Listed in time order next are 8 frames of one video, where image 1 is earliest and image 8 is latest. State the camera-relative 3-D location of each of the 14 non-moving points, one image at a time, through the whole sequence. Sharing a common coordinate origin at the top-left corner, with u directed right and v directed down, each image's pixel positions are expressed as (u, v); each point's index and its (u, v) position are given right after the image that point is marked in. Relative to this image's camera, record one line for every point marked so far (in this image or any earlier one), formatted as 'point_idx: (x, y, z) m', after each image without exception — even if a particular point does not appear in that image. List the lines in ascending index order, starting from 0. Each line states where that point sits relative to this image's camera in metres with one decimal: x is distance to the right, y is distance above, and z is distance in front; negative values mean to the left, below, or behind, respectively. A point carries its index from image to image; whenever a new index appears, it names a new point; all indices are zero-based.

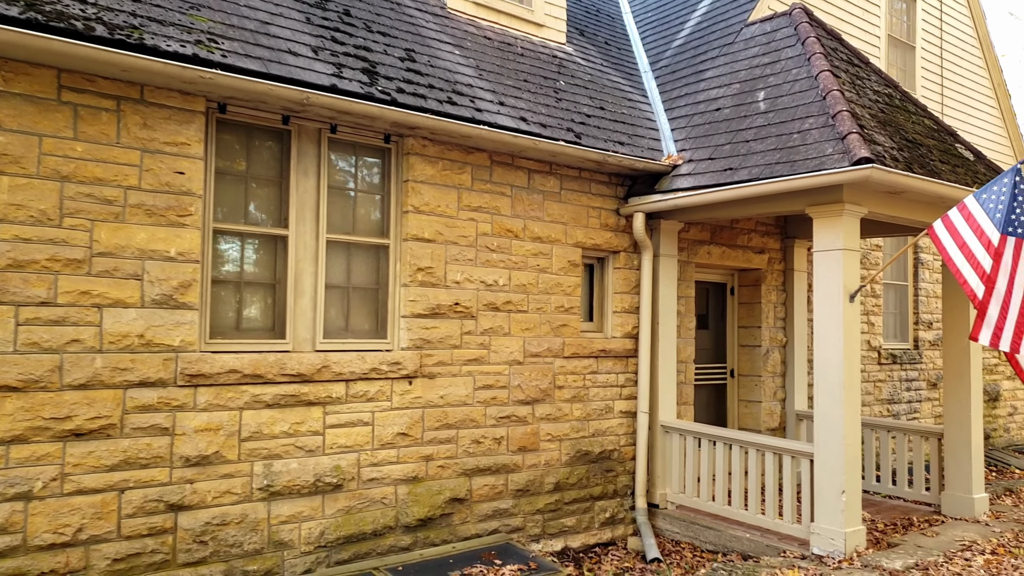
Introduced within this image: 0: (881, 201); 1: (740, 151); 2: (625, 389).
0: (+2.7, +0.6, +5.7) m
1: (+1.7, +1.0, +5.9) m
2: (+1.0, -0.8, +6.5) m
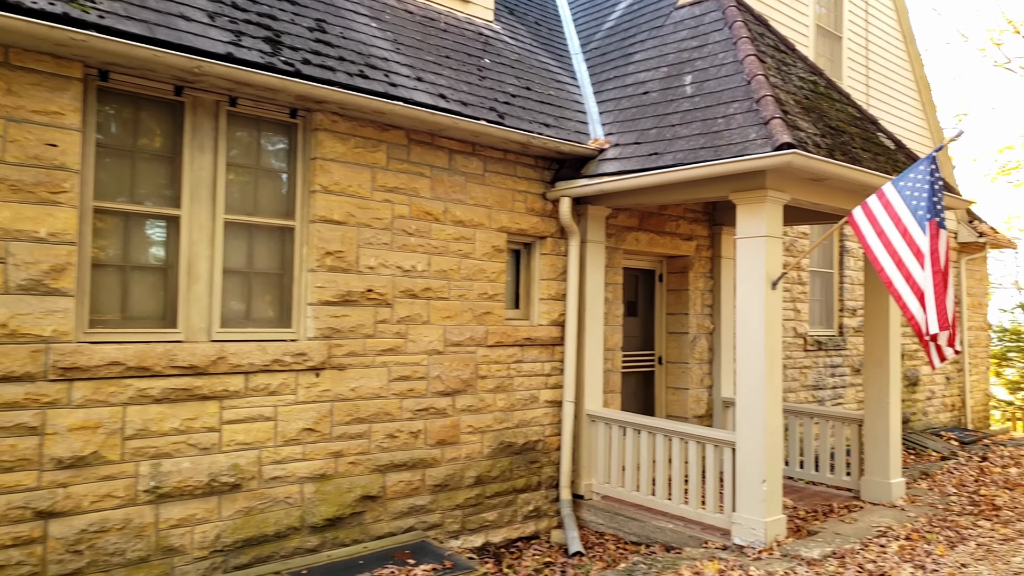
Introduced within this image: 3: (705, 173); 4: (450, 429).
0: (+2.1, +0.7, +5.6) m
1: (+1.1, +1.1, +5.8) m
2: (+0.3, -0.7, +6.3) m
3: (+1.3, +0.8, +5.3) m
4: (-0.4, -1.0, +5.6) m
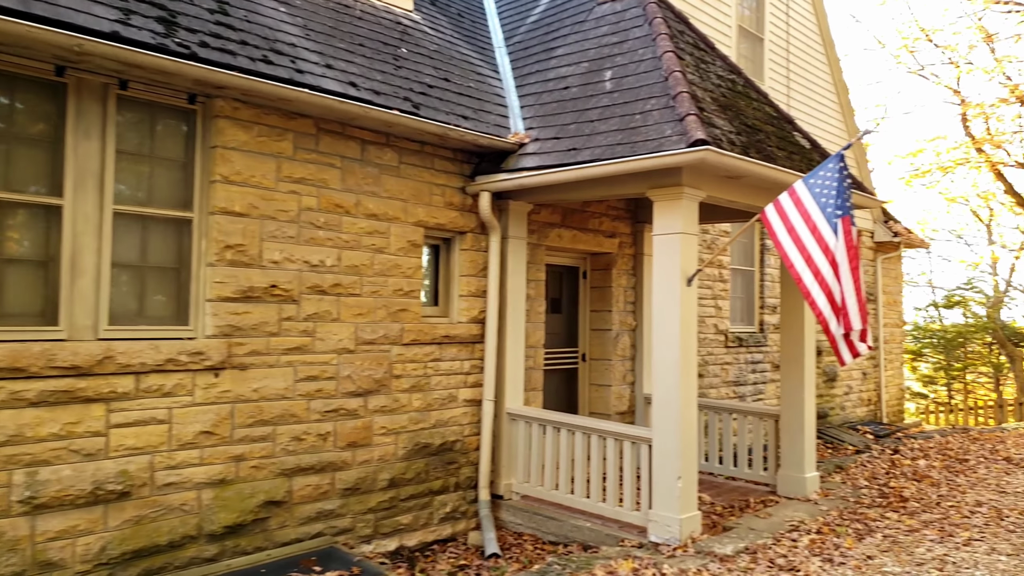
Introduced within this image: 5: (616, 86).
0: (+1.5, +0.7, +5.6) m
1: (+0.5, +1.1, +5.7) m
2: (-0.3, -0.7, +6.2) m
3: (+0.7, +0.8, +5.2) m
4: (-1.0, -1.0, +5.4) m
5: (+0.8, +1.5, +5.9) m
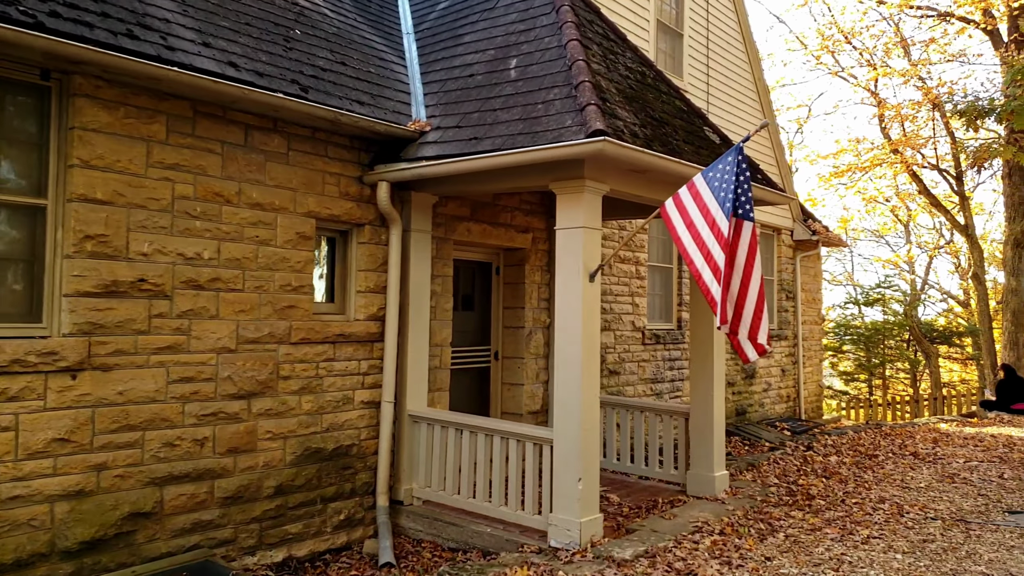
0: (+0.8, +0.8, +5.4) m
1: (-0.2, +1.2, +5.5) m
2: (-1.1, -0.7, +5.9) m
3: (+0.1, +0.8, +5.0) m
4: (-1.7, -1.0, +5.1) m
5: (+0.1, +1.6, +5.7) m
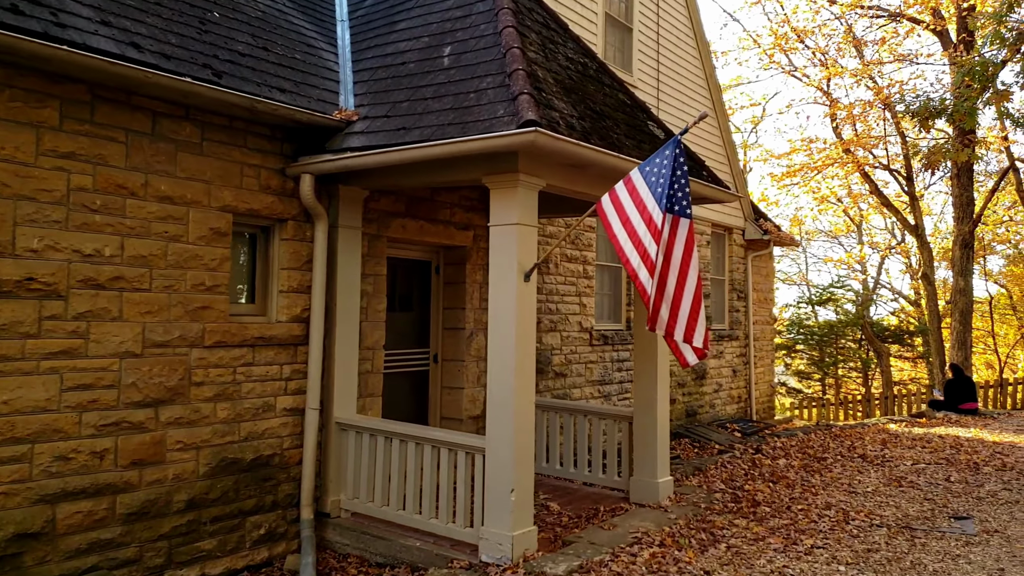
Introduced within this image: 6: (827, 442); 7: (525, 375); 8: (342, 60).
0: (+0.3, +0.8, +5.2) m
1: (-0.6, +1.2, +5.2) m
2: (-1.6, -0.7, +5.6) m
3: (-0.4, +0.8, +4.7) m
4: (-2.2, -0.9, +4.7) m
5: (-0.4, +1.6, +5.4) m
6: (+3.8, -1.8, +9.3) m
7: (+0.1, -0.5, +4.9) m
8: (-1.3, +1.8, +6.2) m
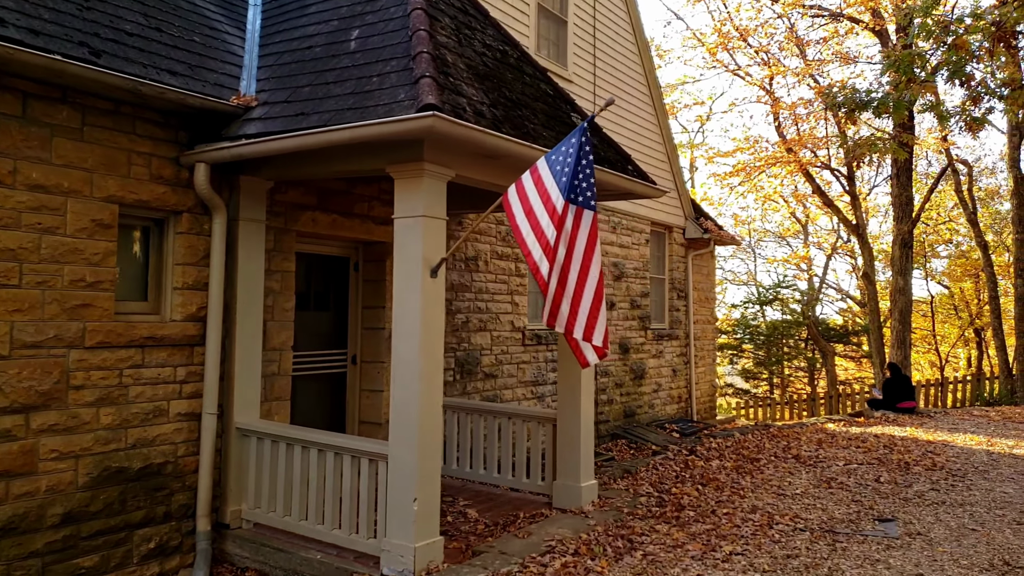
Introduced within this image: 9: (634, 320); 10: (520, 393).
0: (-0.3, +0.8, +4.9) m
1: (-1.2, +1.2, +4.9) m
2: (-2.2, -0.6, +5.2) m
3: (-0.9, +0.9, +4.4) m
4: (-2.7, -0.9, +4.3) m
5: (-1.0, +1.6, +5.1) m
6: (+3.0, -1.8, +9.2) m
7: (-0.5, -0.5, +4.7) m
8: (-2.0, +1.8, +5.9) m
9: (+1.7, -0.4, +11.0) m
10: (+0.1, -1.1, +8.4) m
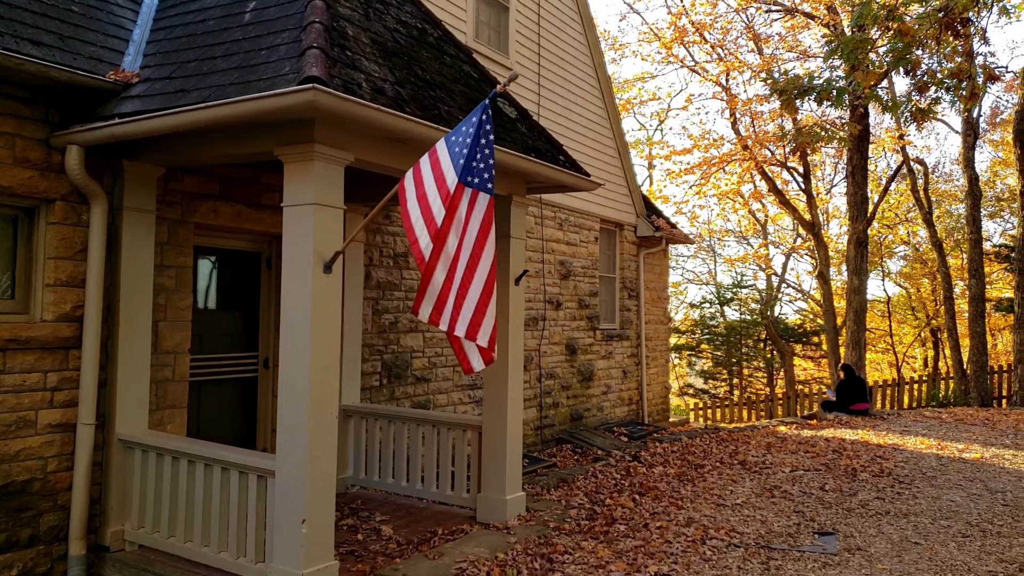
0: (-0.8, +0.8, +4.5) m
1: (-1.7, +1.2, +4.4) m
2: (-2.7, -0.6, +4.7) m
3: (-1.4, +0.9, +3.9) m
4: (-3.2, -0.9, +3.8) m
5: (-1.5, +1.6, +4.6) m
6: (+2.3, -1.8, +8.9) m
7: (-1.0, -0.5, +4.2) m
8: (-2.5, +1.9, +5.4) m
9: (+0.9, -0.4, +10.6) m
10: (-0.6, -1.1, +8.0) m
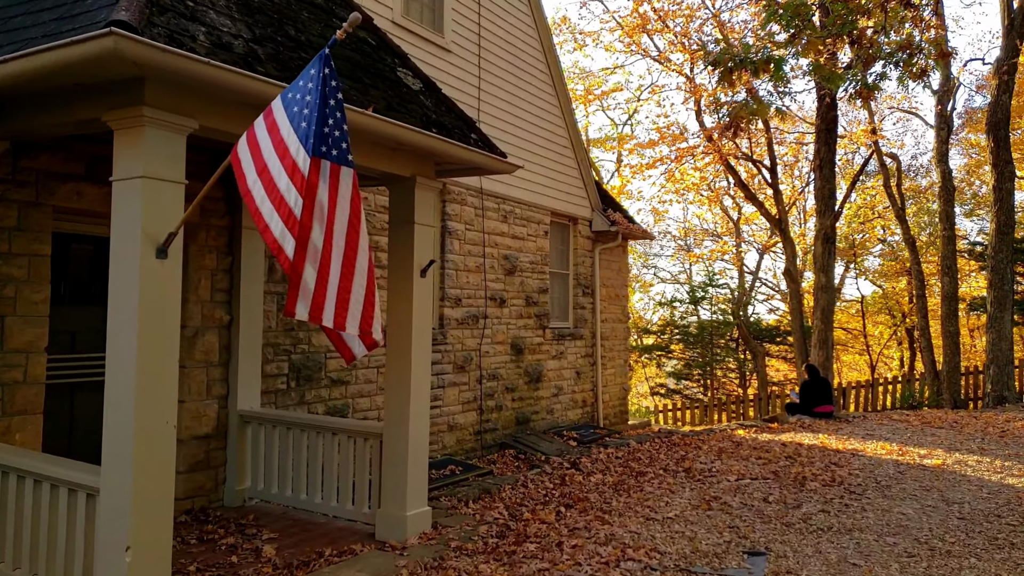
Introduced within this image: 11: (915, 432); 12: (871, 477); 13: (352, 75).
0: (-1.4, +0.9, +3.9) m
1: (-2.4, +1.3, +3.8) m
2: (-3.3, -0.6, +4.1) m
3: (-2.0, +0.9, +3.3) m
4: (-3.8, -0.8, +3.1) m
5: (-2.2, +1.7, +4.1) m
6: (+1.6, -1.8, +8.4) m
7: (-1.6, -0.5, +3.6) m
8: (-3.2, +1.9, +4.8) m
9: (+0.2, -0.4, +10.0) m
10: (-1.3, -1.1, +7.4) m
11: (+5.0, -1.8, +9.8) m
12: (+3.2, -1.7, +6.9) m
13: (-0.9, +1.2, +4.5) m
